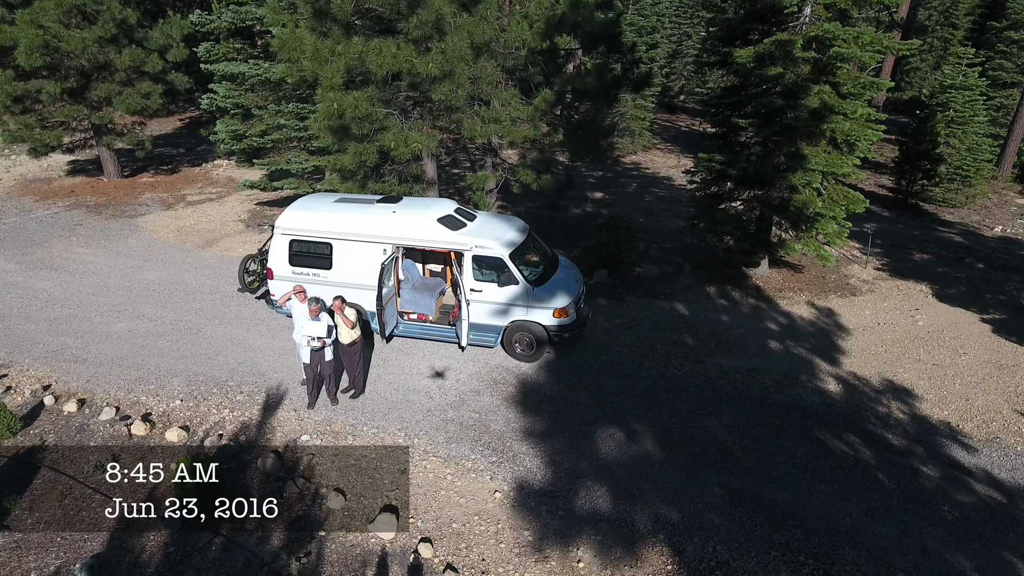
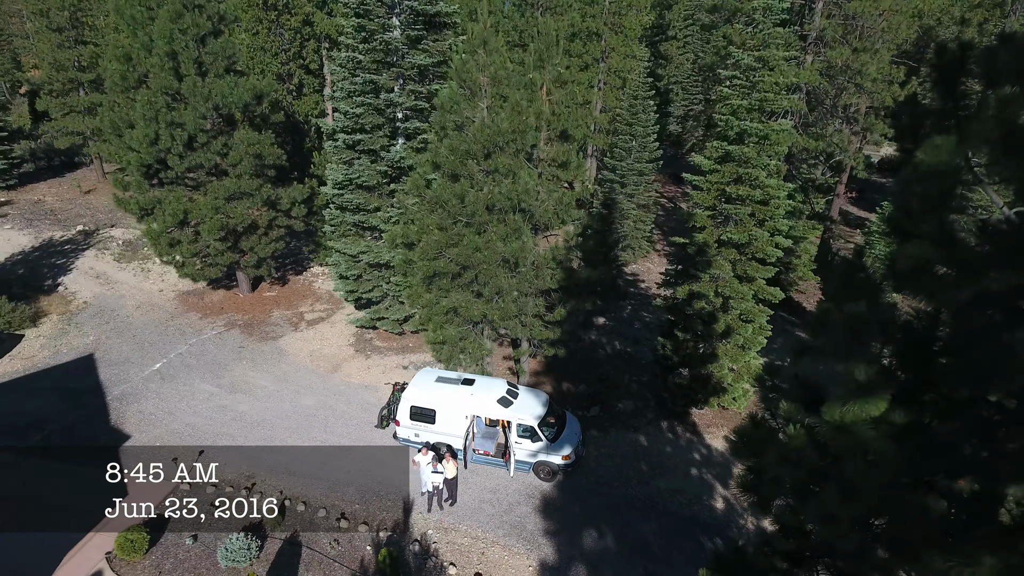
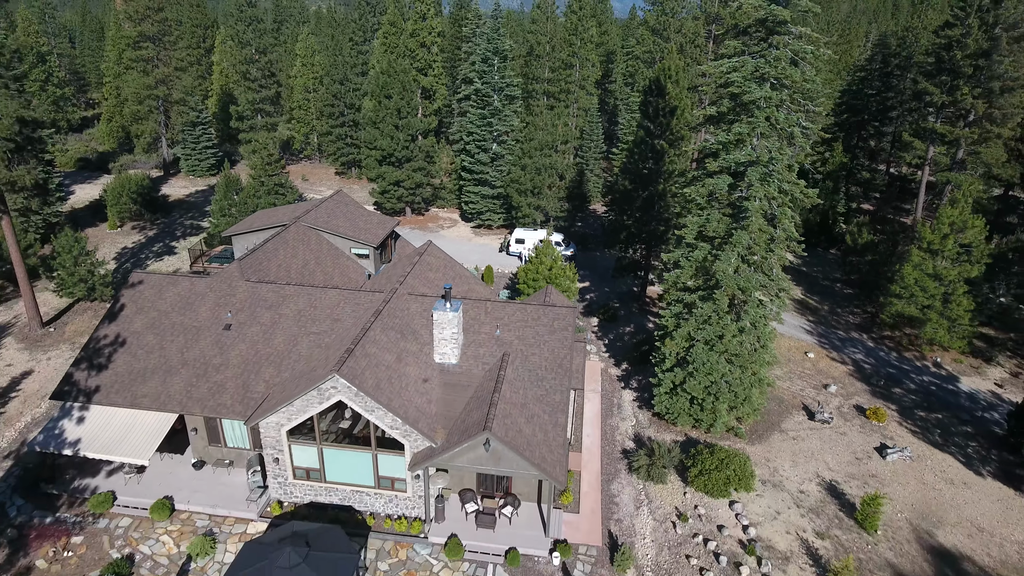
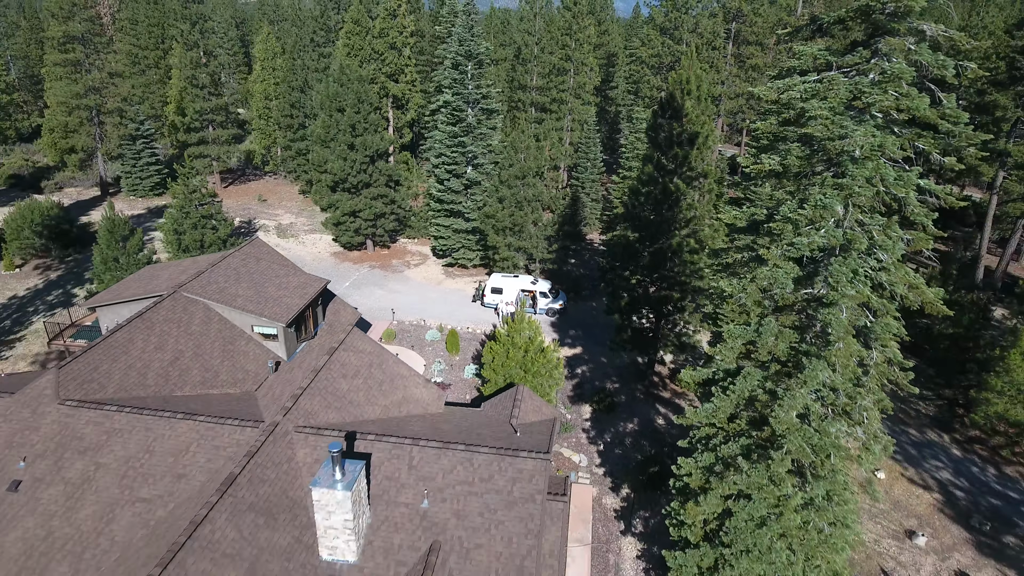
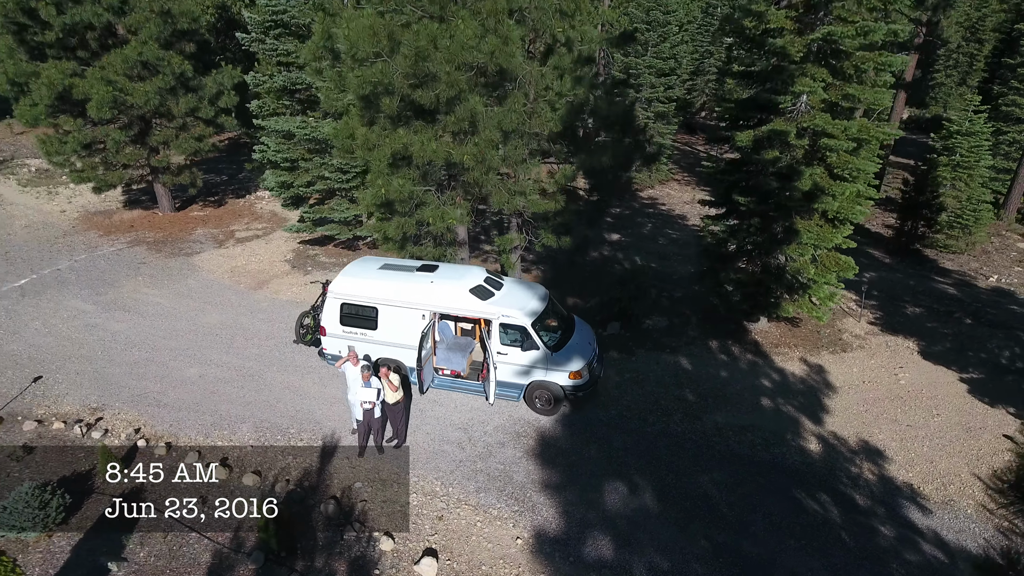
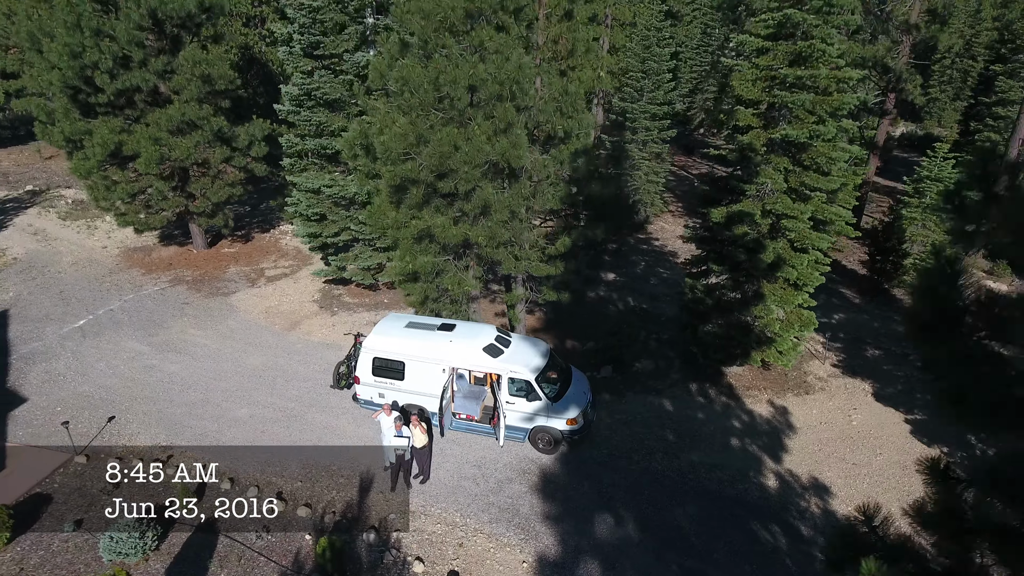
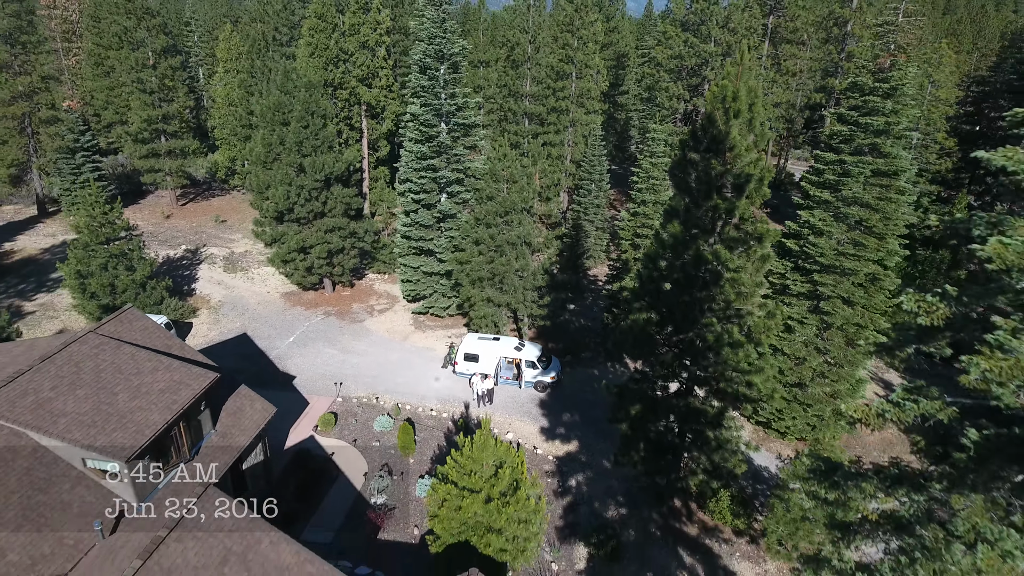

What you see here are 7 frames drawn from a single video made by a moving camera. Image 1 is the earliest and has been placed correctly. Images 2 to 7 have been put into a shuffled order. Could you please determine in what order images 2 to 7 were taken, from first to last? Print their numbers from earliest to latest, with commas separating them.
5, 6, 2, 7, 4, 3
